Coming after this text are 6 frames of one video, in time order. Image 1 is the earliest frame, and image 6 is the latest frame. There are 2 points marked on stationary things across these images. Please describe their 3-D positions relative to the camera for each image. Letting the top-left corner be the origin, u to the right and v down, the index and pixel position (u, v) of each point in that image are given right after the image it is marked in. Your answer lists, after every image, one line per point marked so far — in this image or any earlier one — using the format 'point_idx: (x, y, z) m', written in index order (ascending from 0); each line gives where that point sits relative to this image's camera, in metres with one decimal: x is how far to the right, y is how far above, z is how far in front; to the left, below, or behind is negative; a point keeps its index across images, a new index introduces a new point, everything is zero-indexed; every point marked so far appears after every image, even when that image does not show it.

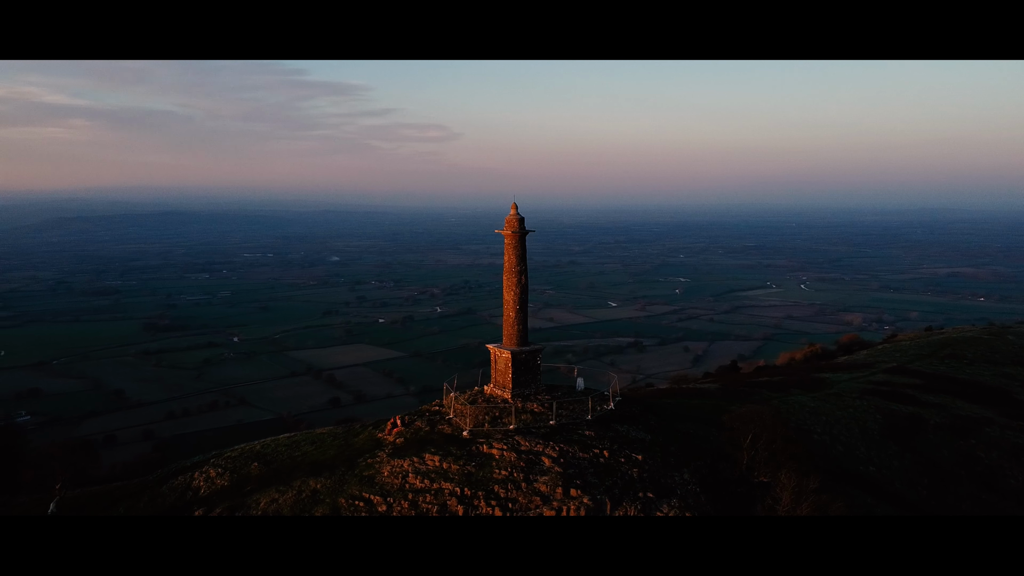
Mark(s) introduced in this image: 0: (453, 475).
0: (-0.8, -2.5, +10.6) m
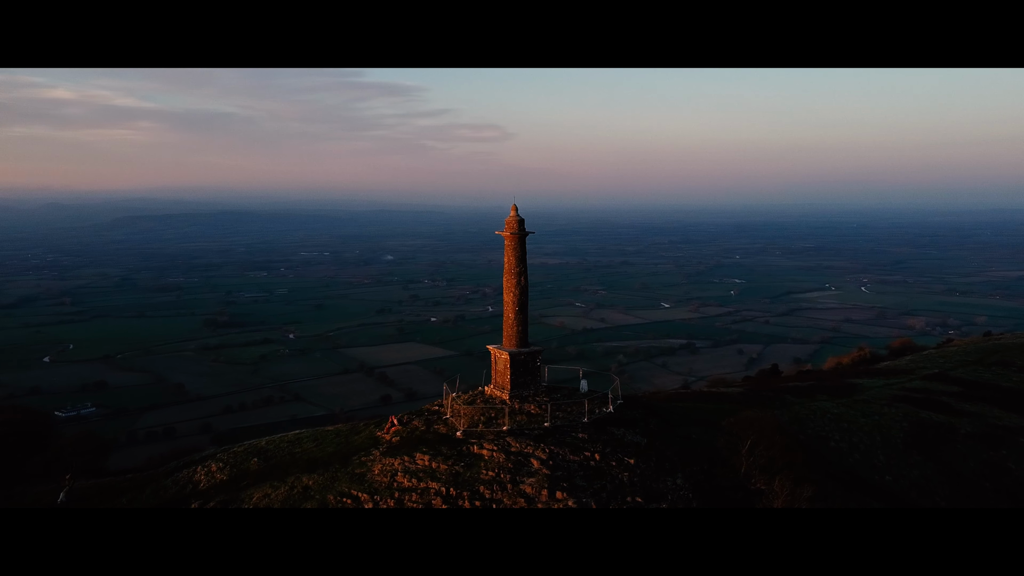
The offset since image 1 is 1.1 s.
0: (-1.0, -2.5, +10.7) m
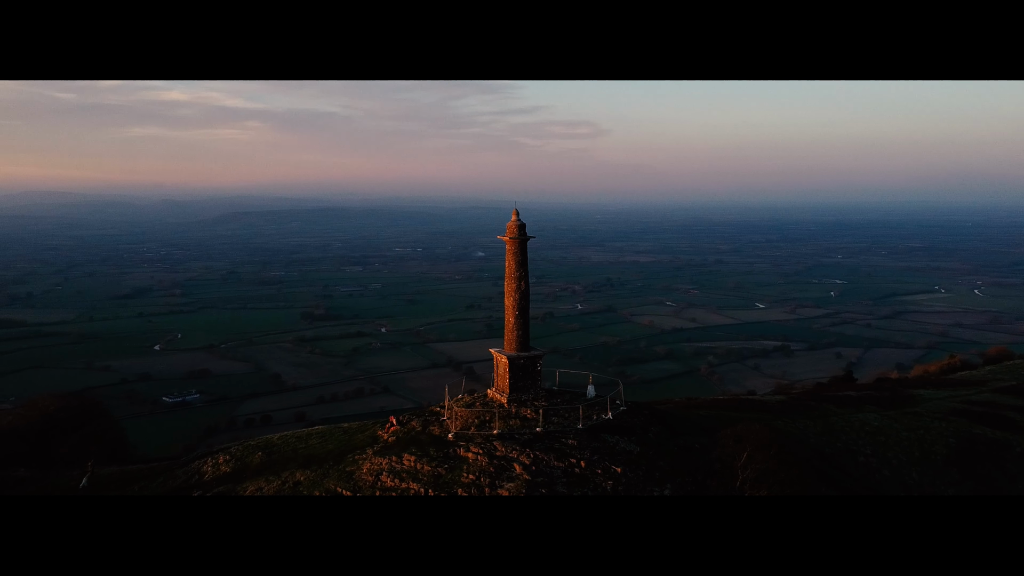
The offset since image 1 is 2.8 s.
0: (-1.2, -2.5, +10.9) m
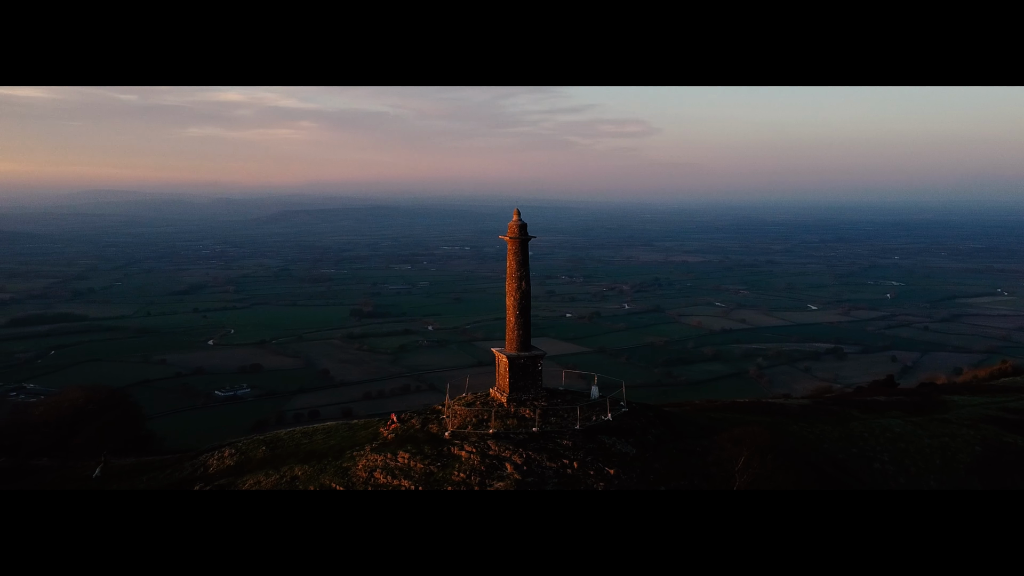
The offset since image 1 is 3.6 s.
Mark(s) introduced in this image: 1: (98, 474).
0: (-1.3, -2.5, +11.0) m
1: (-6.6, -3.0, +12.8) m
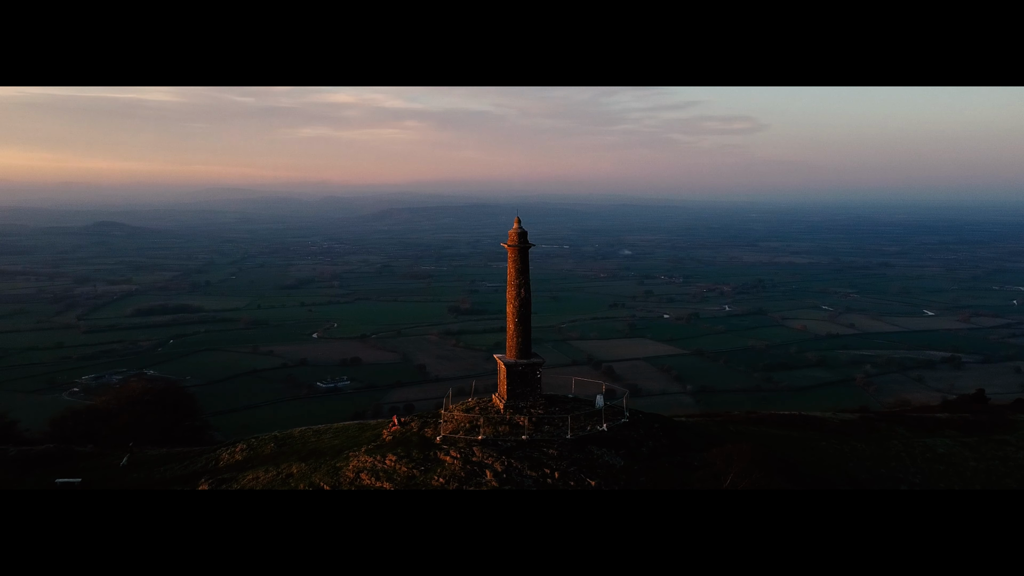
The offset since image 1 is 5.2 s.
0: (-1.6, -2.6, +11.2) m
1: (-6.6, -3.0, +13.7) m
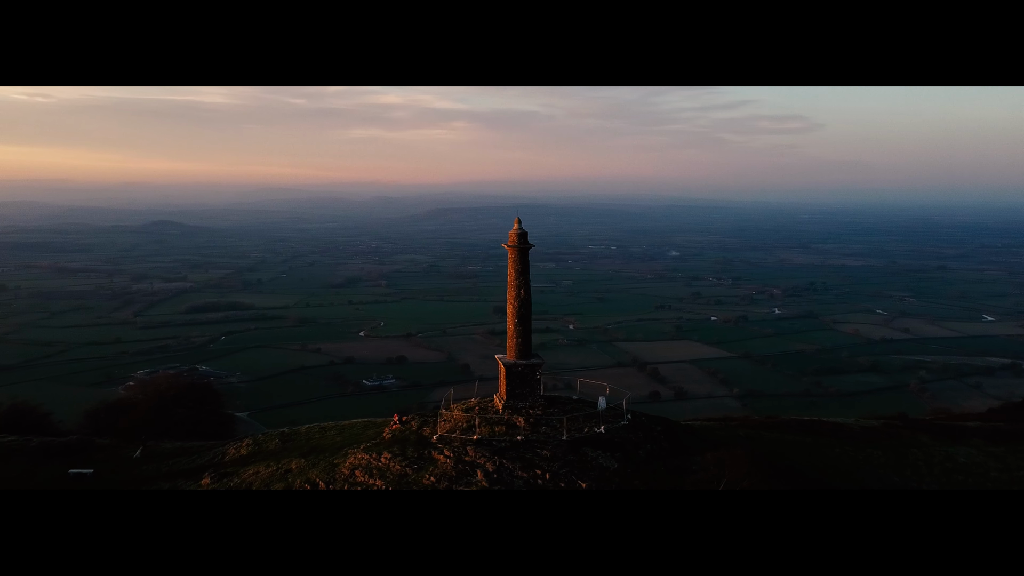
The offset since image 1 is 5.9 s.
0: (-1.7, -2.6, +11.3) m
1: (-6.6, -2.9, +14.0) m
